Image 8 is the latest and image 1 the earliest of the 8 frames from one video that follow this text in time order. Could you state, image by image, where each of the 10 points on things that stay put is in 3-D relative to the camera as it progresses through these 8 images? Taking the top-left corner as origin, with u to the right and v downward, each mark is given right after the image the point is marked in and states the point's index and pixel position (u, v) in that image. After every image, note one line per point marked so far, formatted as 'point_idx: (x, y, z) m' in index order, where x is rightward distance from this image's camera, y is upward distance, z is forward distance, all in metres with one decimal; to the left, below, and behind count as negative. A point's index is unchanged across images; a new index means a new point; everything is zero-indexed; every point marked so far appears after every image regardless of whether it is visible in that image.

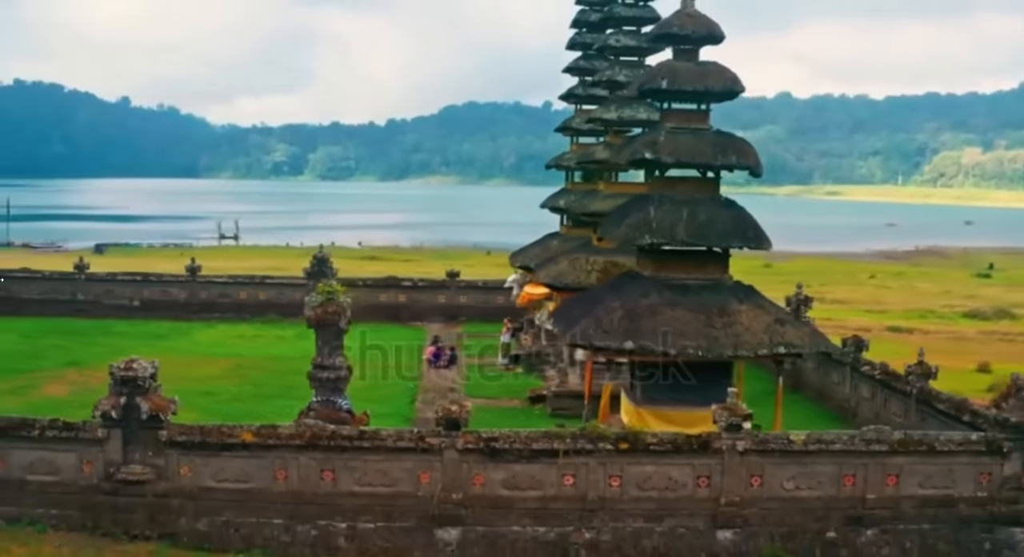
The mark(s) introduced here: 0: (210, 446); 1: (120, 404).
0: (-3.8, -2.1, +13.2) m
1: (-4.9, -1.6, +13.1) m
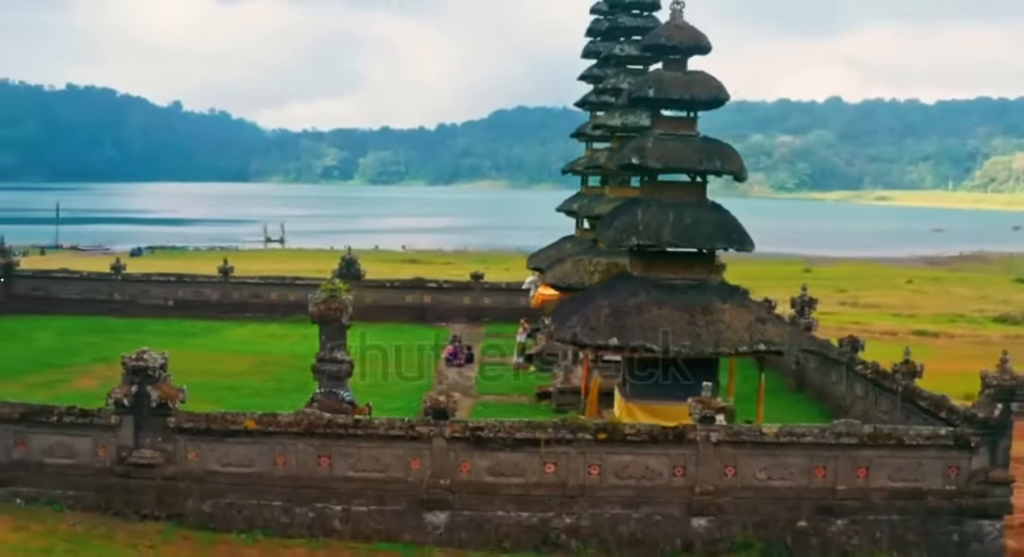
0: (-4.0, -2.1, +14.1) m
1: (-5.1, -1.5, +14.1) m
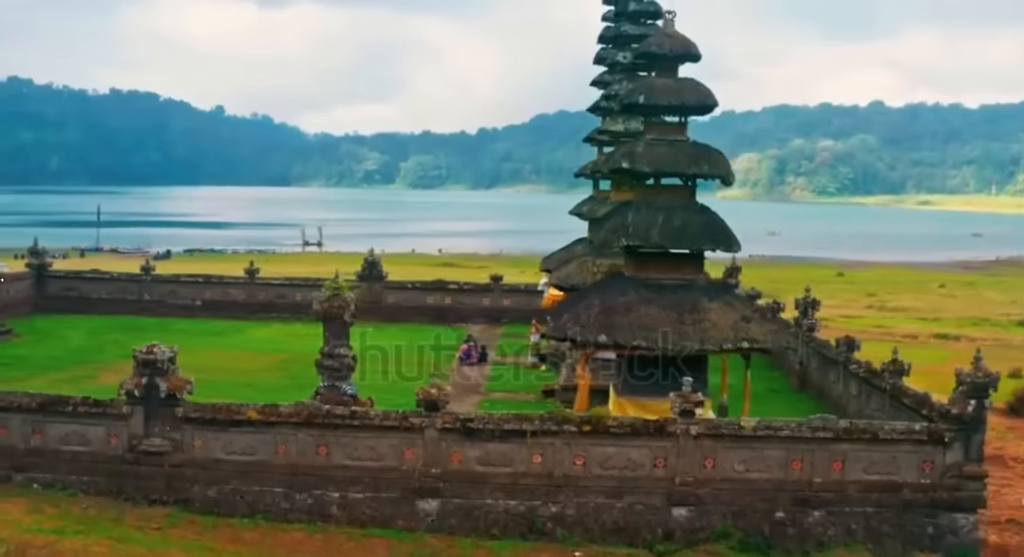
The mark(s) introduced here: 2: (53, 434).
0: (-4.2, -2.1, +14.9) m
1: (-5.3, -1.5, +14.9) m
2: (-6.7, -2.3, +15.1) m
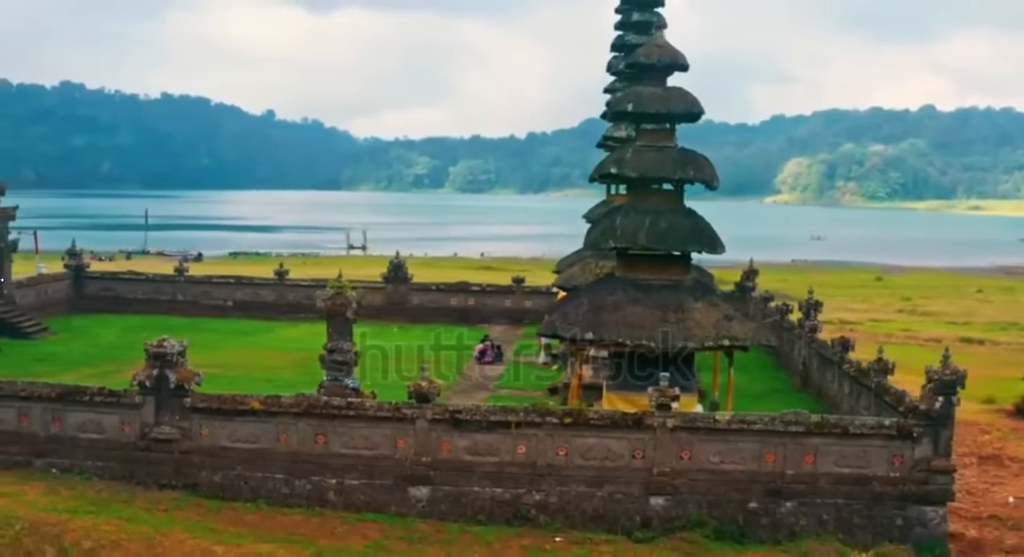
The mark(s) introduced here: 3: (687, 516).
0: (-4.4, -2.0, +15.9) m
1: (-5.5, -1.5, +15.9) m
2: (-6.9, -2.2, +16.2) m
3: (+2.5, -3.5, +15.2) m
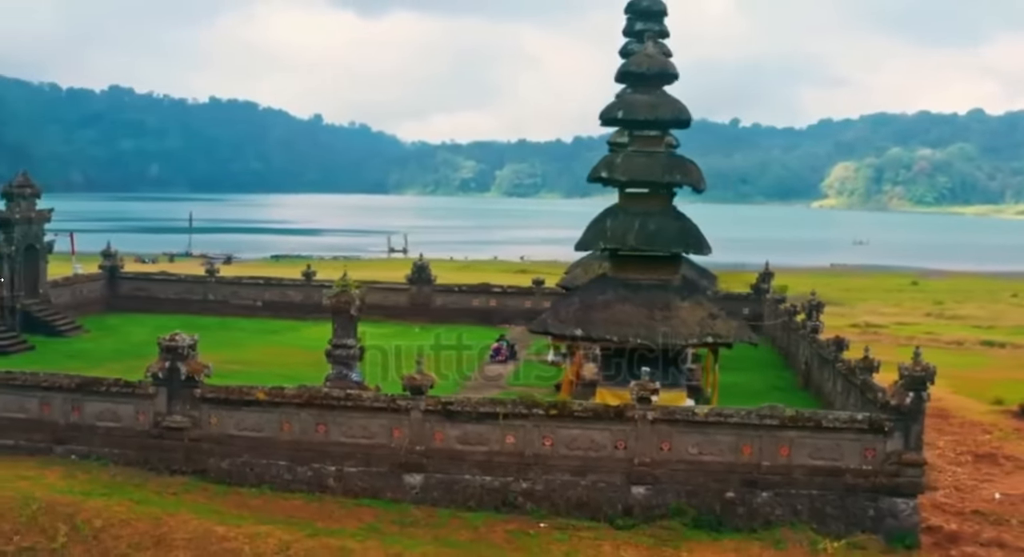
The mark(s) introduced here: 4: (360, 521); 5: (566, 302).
0: (-4.6, -2.0, +16.9) m
1: (-5.6, -1.4, +16.9) m
2: (-7.0, -2.2, +17.3) m
3: (+2.4, -3.4, +15.9) m
4: (-2.3, -3.6, +15.5) m
5: (+1.0, -0.4, +18.5) m
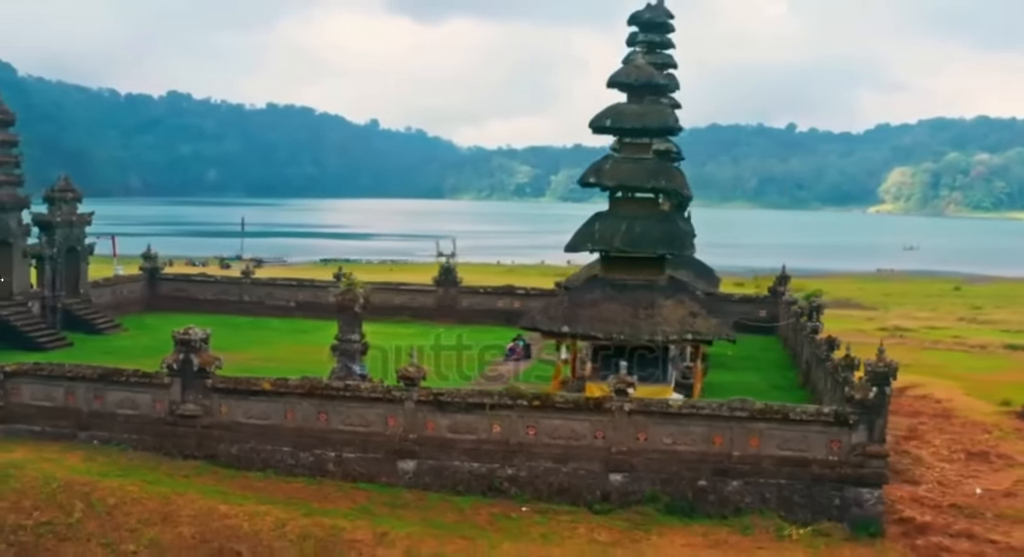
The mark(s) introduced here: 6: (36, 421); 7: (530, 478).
0: (-4.7, -2.0, +18.1) m
1: (-5.8, -1.4, +18.2) m
2: (-7.2, -2.2, +18.6) m
3: (+2.1, -3.4, +16.8) m
4: (-2.5, -3.6, +16.7) m
5: (+0.8, -0.4, +19.5) m
6: (-8.7, -2.6, +18.9) m
7: (+0.3, -3.3, +17.2) m
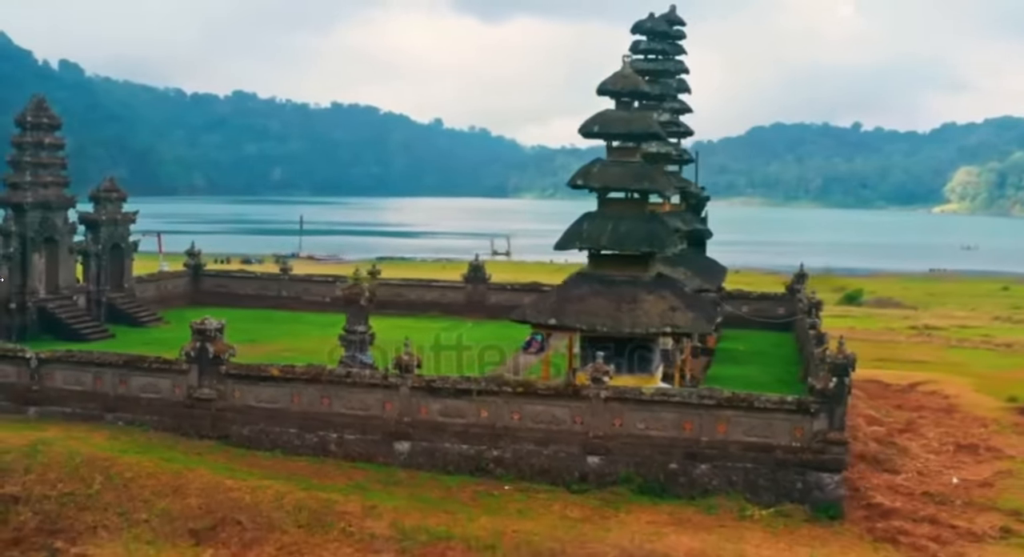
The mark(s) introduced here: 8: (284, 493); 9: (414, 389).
0: (-4.9, -1.9, +19.7) m
1: (-6.0, -1.3, +19.8) m
2: (-7.4, -2.1, +20.3) m
3: (+1.8, -3.4, +18.0) m
4: (-2.8, -3.5, +18.1) m
5: (+0.7, -0.3, +20.7) m
6: (-8.8, -2.5, +20.7) m
7: (0.0, -3.2, +18.5) m
8: (-3.8, -3.5, +17.1) m
9: (-1.8, -2.0, +18.9) m
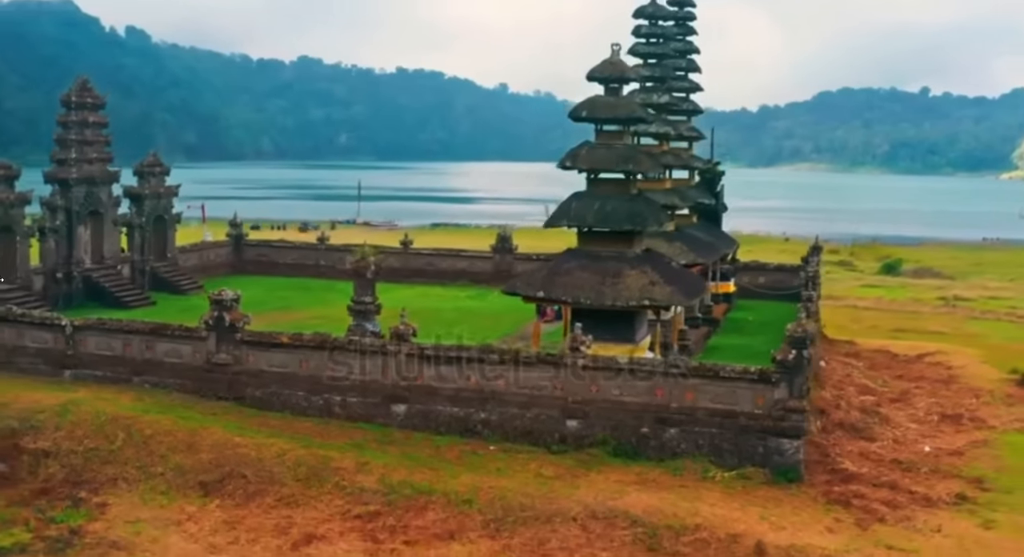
0: (-5.1, -1.4, +21.5) m
1: (-6.2, -0.8, +21.6) m
2: (-7.5, -1.5, +22.2) m
3: (+1.5, -2.9, +19.5) m
4: (-3.1, -3.1, +19.8) m
5: (+0.6, +0.2, +22.1) m
6: (-9.0, -1.9, +22.7) m
7: (-0.2, -2.8, +20.0) m
8: (-4.1, -3.1, +18.9) m
9: (-2.0, -1.5, +20.5) m
